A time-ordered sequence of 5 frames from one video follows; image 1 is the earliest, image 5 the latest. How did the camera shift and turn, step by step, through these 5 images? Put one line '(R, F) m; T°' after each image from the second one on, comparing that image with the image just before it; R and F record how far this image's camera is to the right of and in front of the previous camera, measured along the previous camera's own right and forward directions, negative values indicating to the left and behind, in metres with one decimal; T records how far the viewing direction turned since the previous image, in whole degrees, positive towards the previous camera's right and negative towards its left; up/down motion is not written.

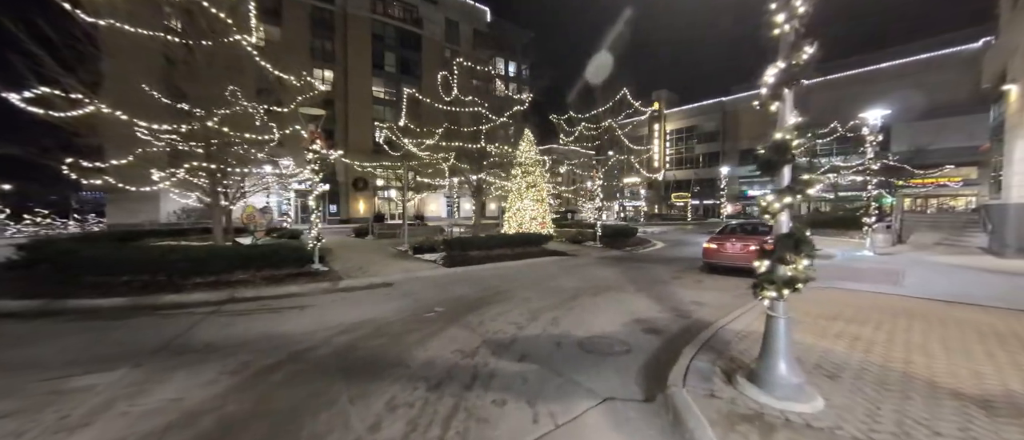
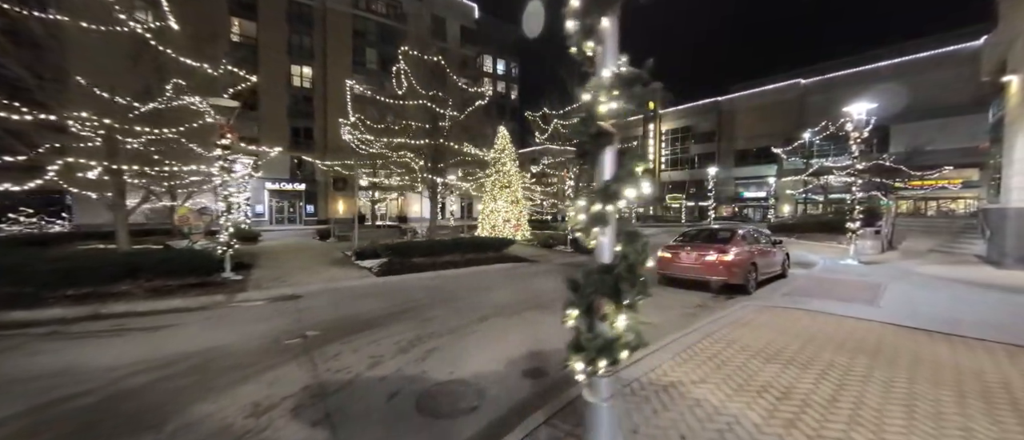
(+1.7, +1.1) m; 0°
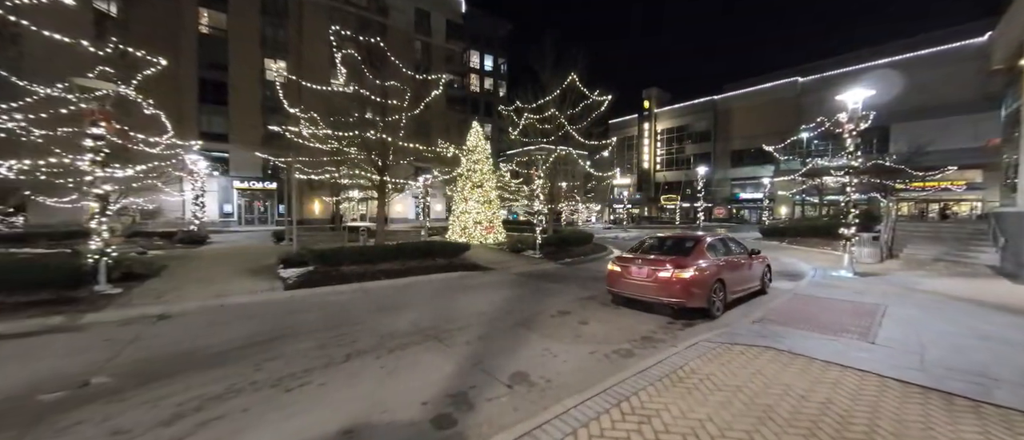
(+1.6, +1.4) m; 0°
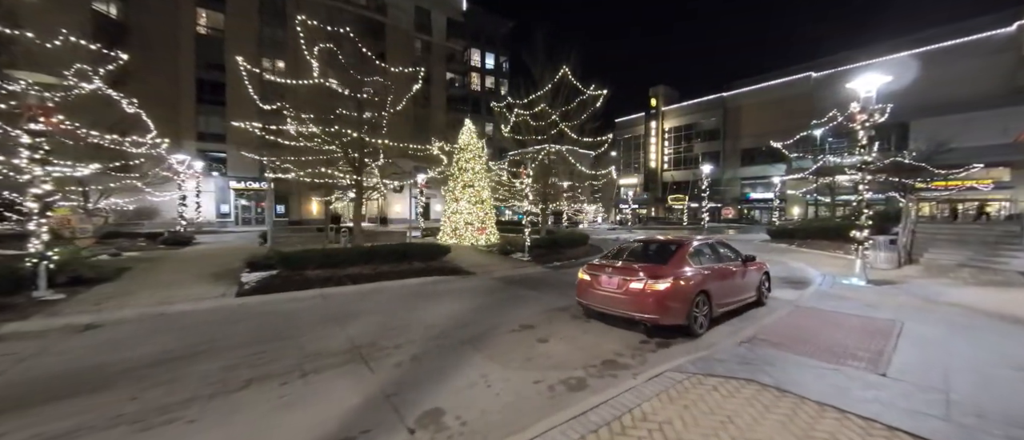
(+0.8, +0.7) m; -1°
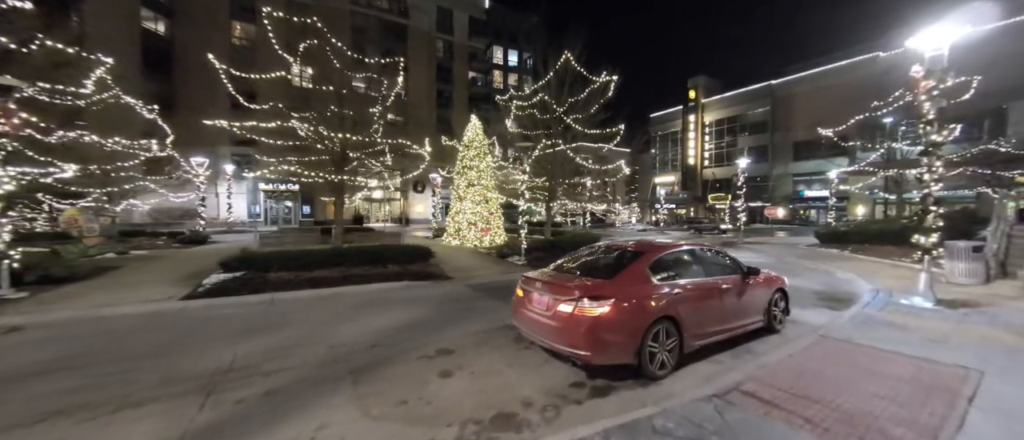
(+1.5, +1.1) m; -6°
